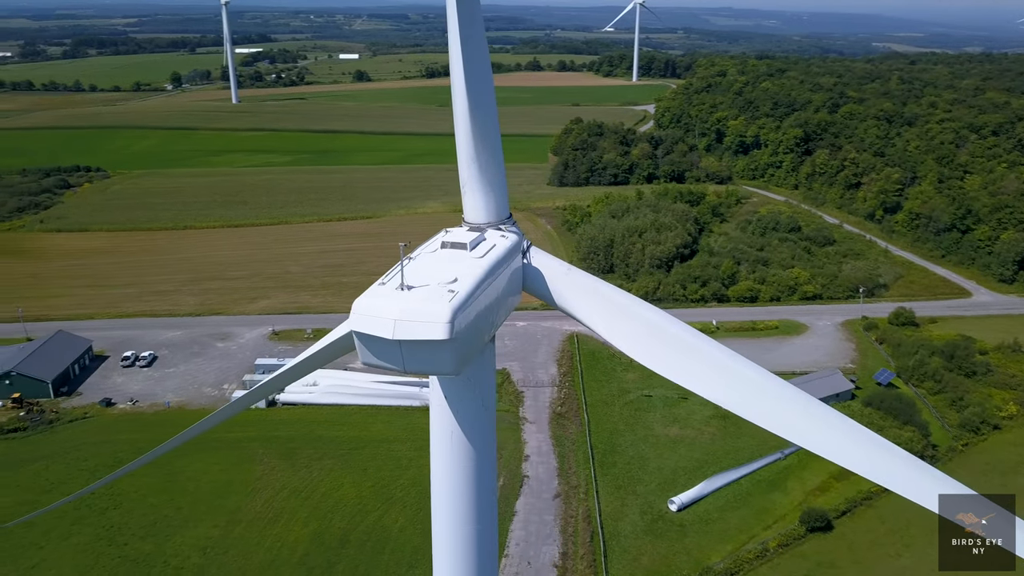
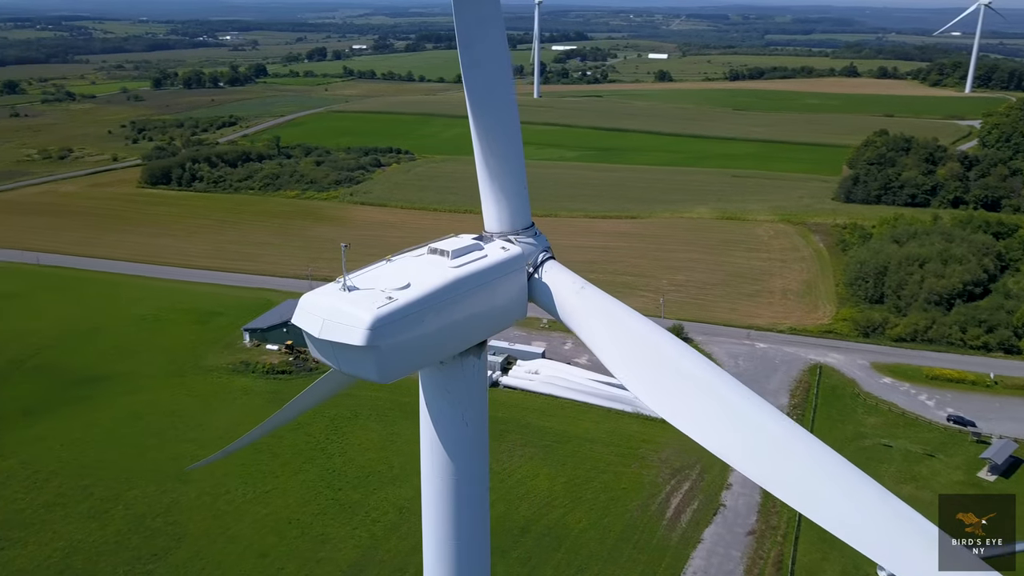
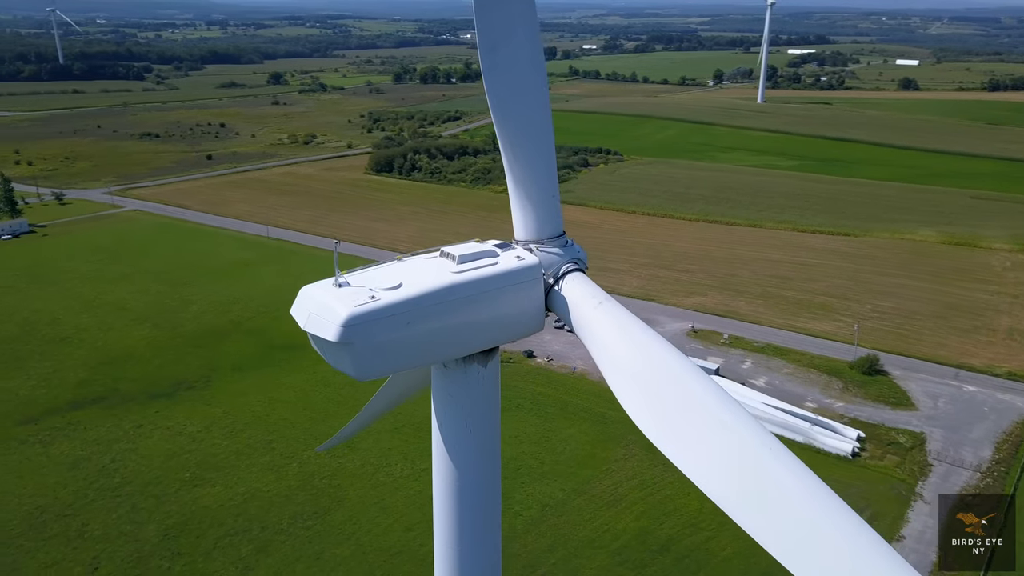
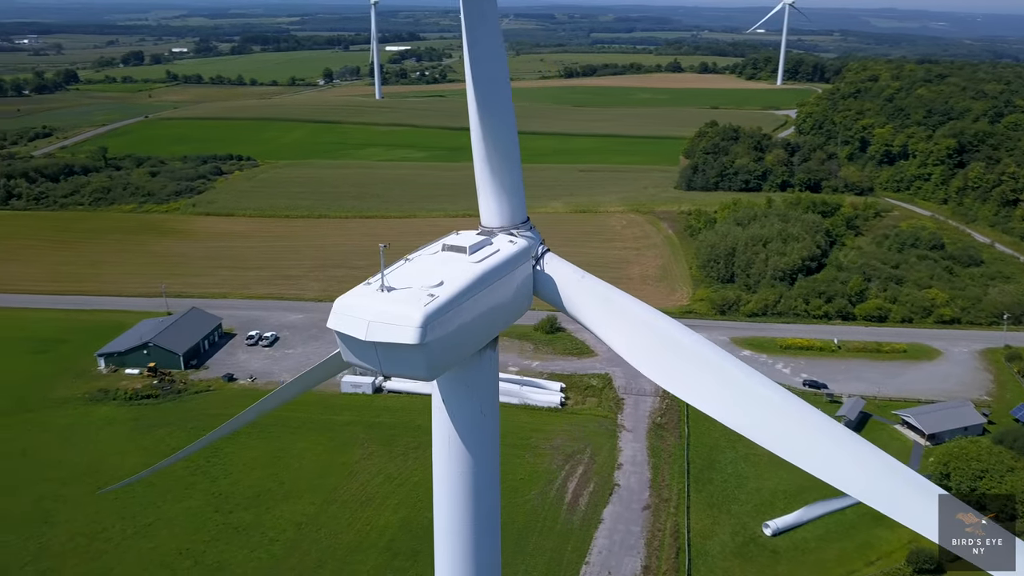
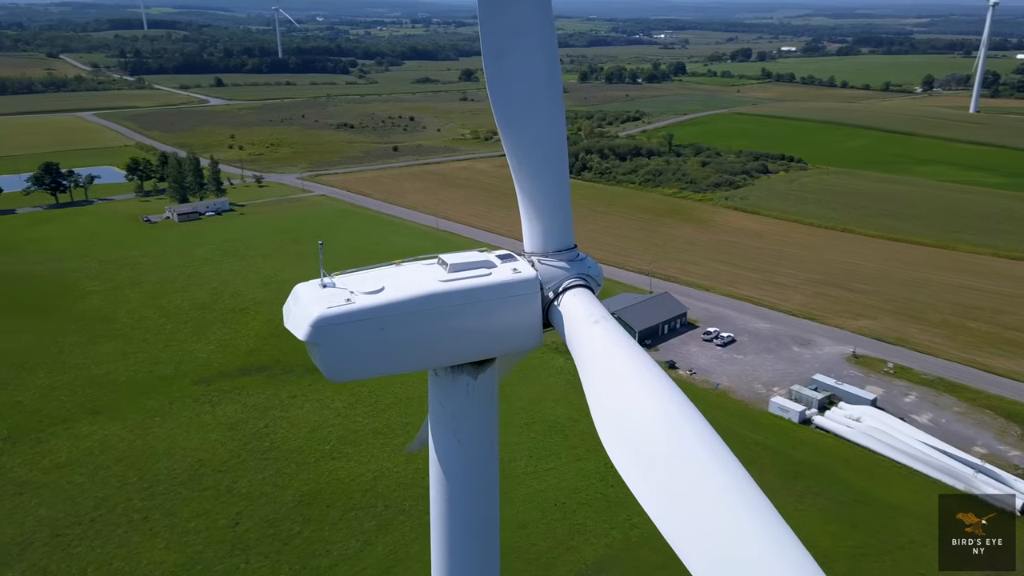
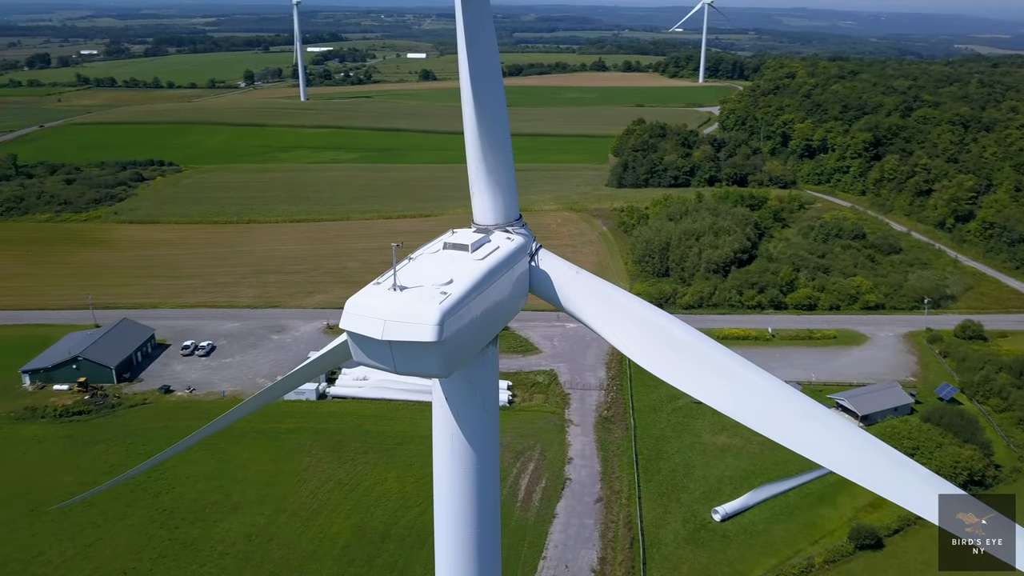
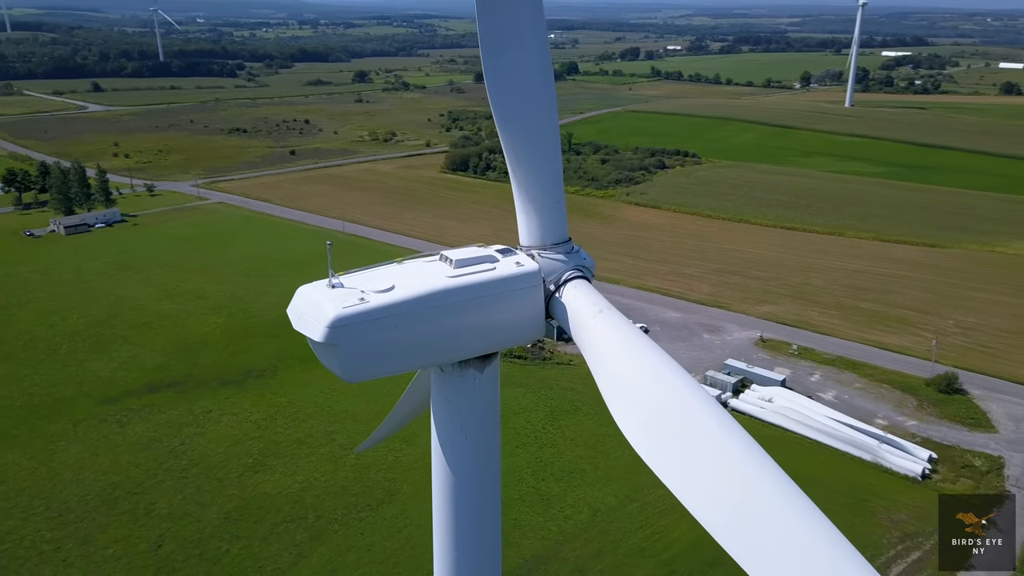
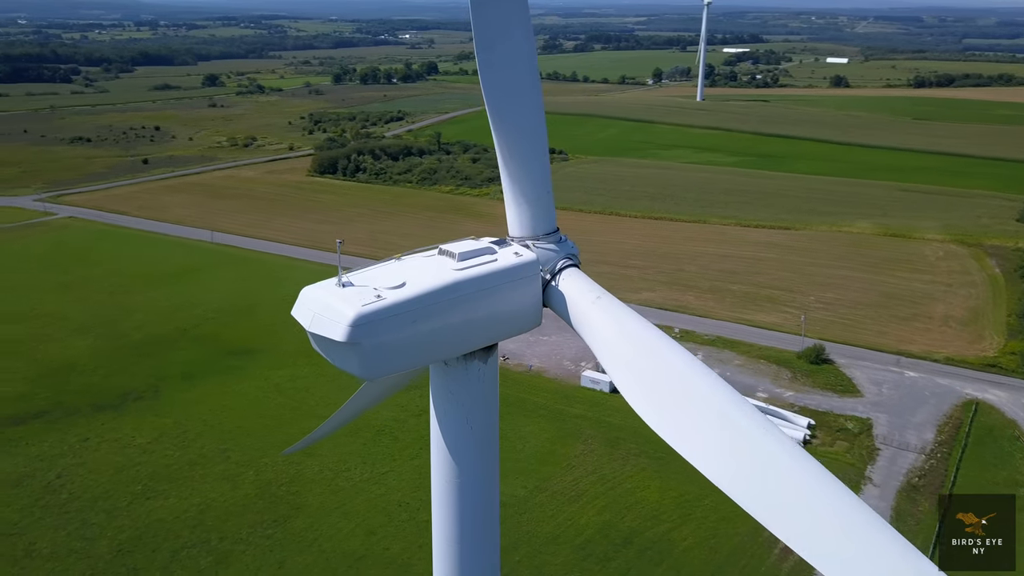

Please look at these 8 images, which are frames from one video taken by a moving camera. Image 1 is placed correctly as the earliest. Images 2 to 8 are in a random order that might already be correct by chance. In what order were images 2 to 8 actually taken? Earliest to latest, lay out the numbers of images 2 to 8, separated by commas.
6, 4, 2, 8, 3, 7, 5
